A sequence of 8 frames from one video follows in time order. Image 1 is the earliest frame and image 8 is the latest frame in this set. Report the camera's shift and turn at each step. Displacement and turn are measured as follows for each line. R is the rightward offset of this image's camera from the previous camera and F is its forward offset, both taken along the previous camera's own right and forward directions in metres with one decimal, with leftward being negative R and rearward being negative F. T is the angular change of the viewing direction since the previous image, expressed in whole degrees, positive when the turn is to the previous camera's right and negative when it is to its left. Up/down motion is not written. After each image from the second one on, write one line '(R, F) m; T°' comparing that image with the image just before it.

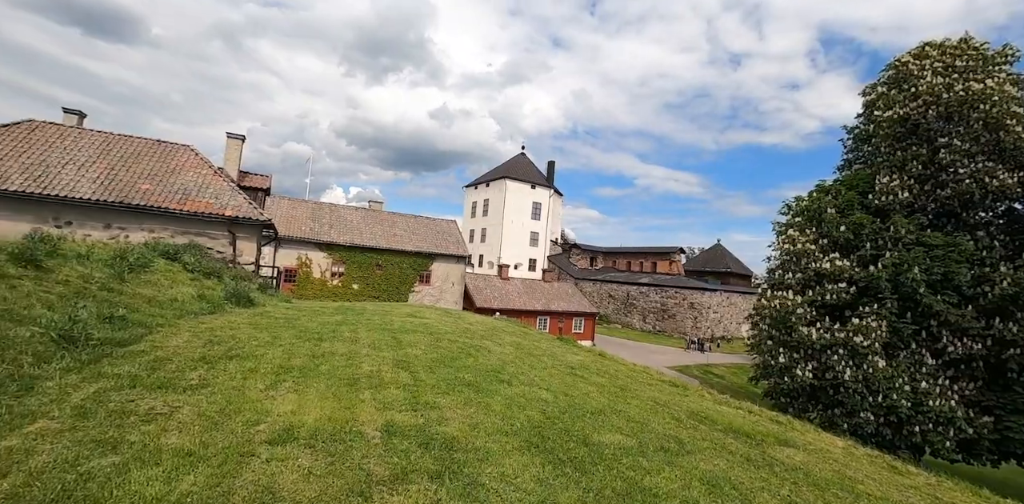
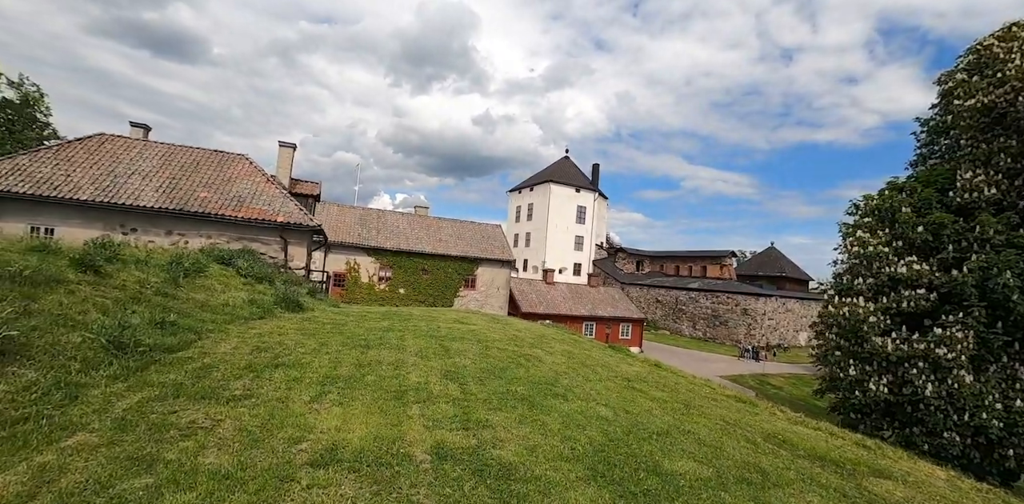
(-0.1, +0.3) m; -5°
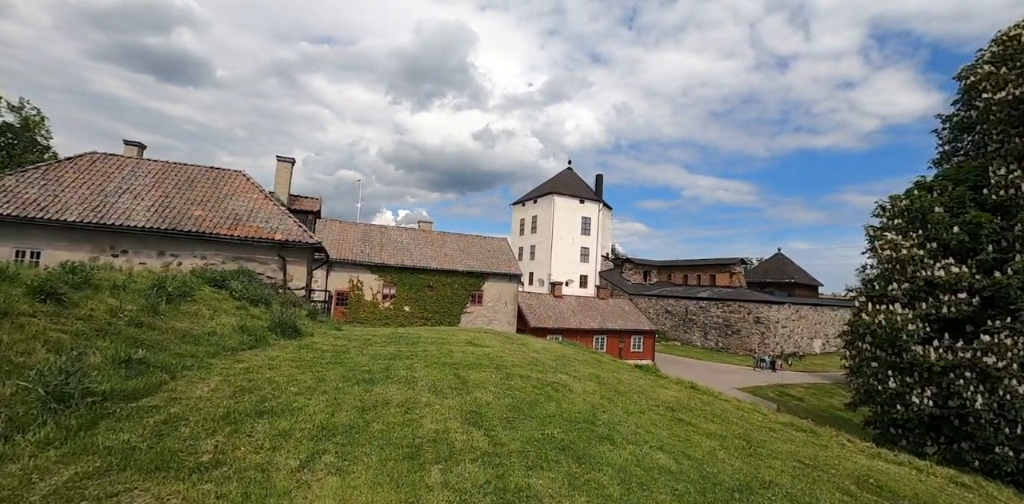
(-0.2, +0.8) m; 0°
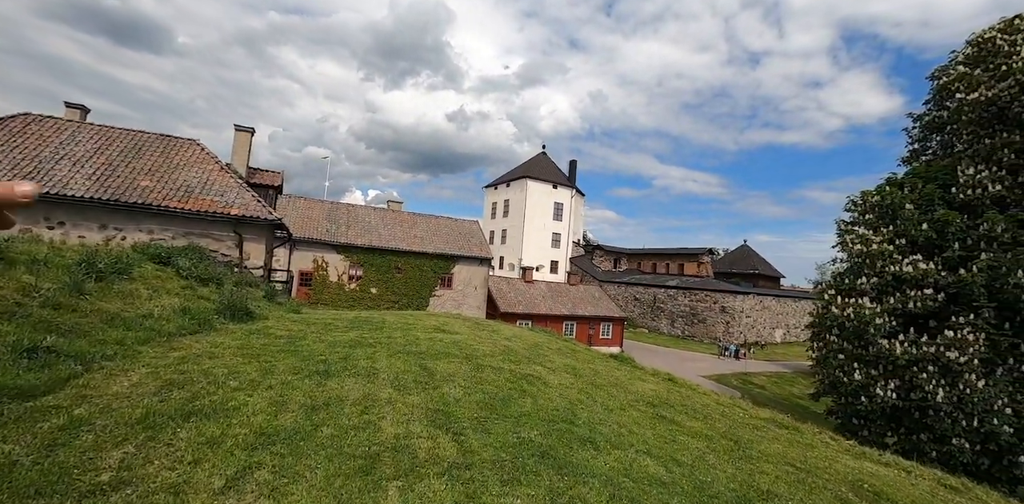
(0.0, +0.5) m; +4°
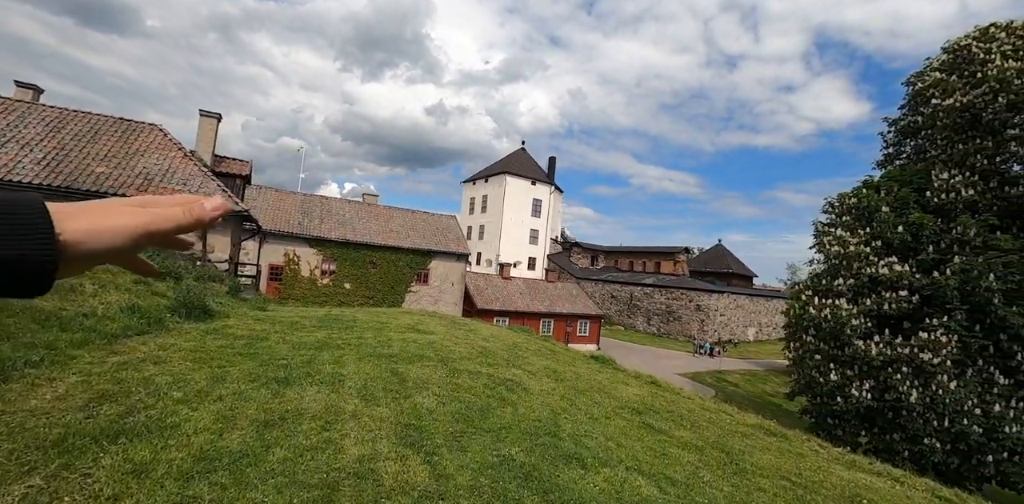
(0.0, +0.3) m; +3°
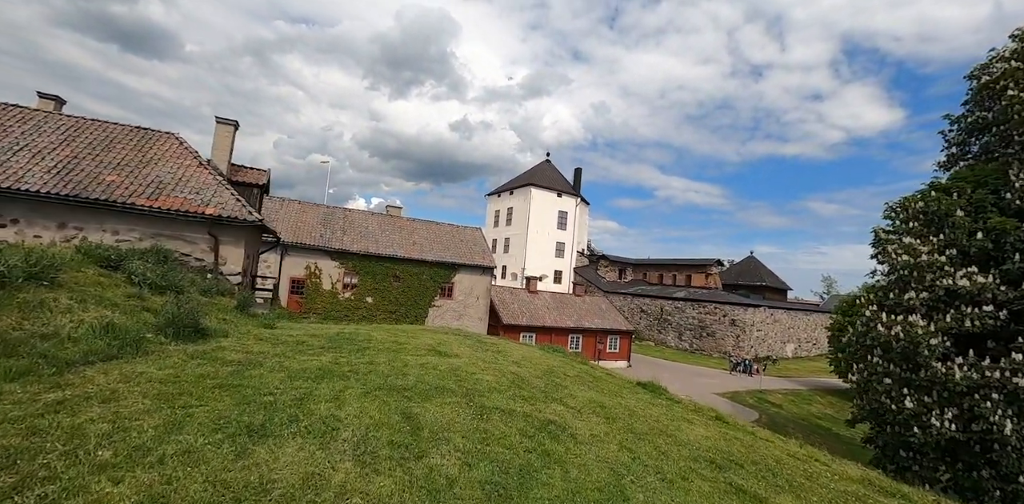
(-0.2, +1.0) m; -3°
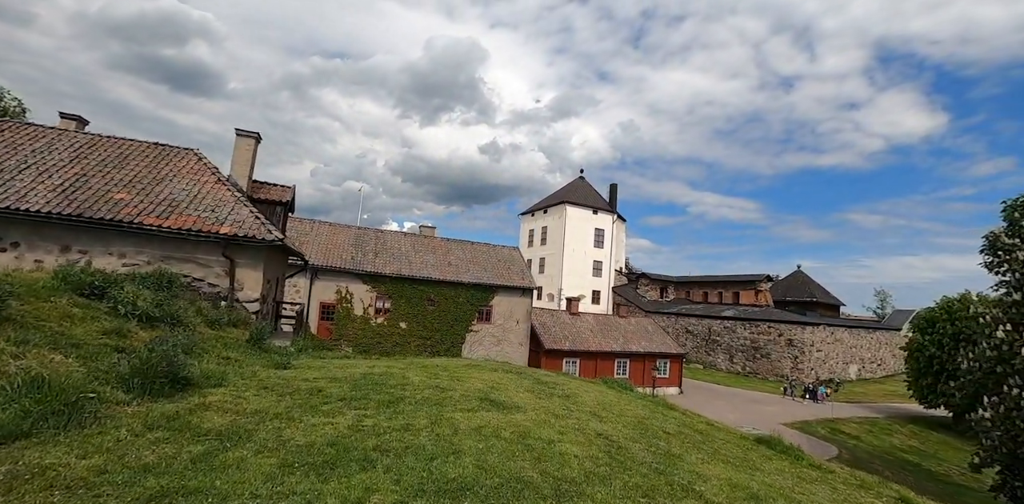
(-0.5, +1.6) m; -4°
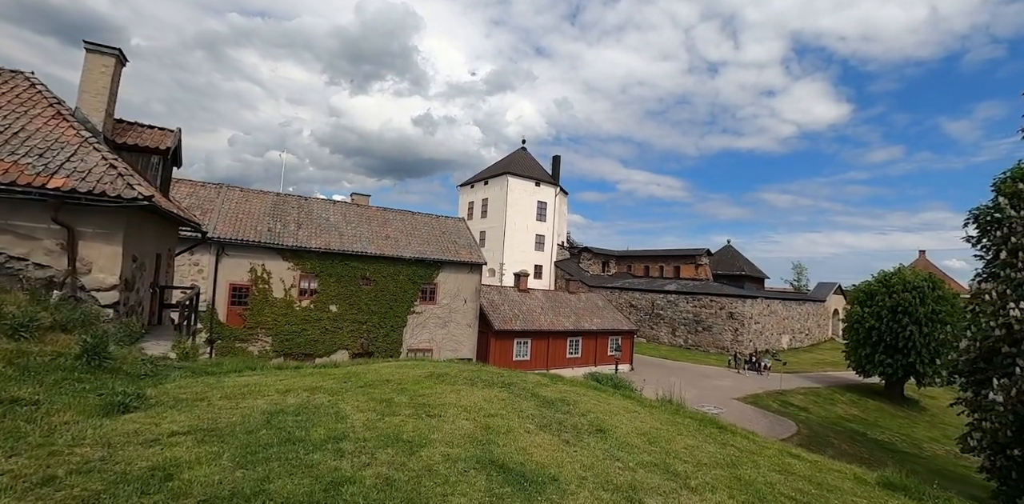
(-0.6, +2.4) m; +8°
